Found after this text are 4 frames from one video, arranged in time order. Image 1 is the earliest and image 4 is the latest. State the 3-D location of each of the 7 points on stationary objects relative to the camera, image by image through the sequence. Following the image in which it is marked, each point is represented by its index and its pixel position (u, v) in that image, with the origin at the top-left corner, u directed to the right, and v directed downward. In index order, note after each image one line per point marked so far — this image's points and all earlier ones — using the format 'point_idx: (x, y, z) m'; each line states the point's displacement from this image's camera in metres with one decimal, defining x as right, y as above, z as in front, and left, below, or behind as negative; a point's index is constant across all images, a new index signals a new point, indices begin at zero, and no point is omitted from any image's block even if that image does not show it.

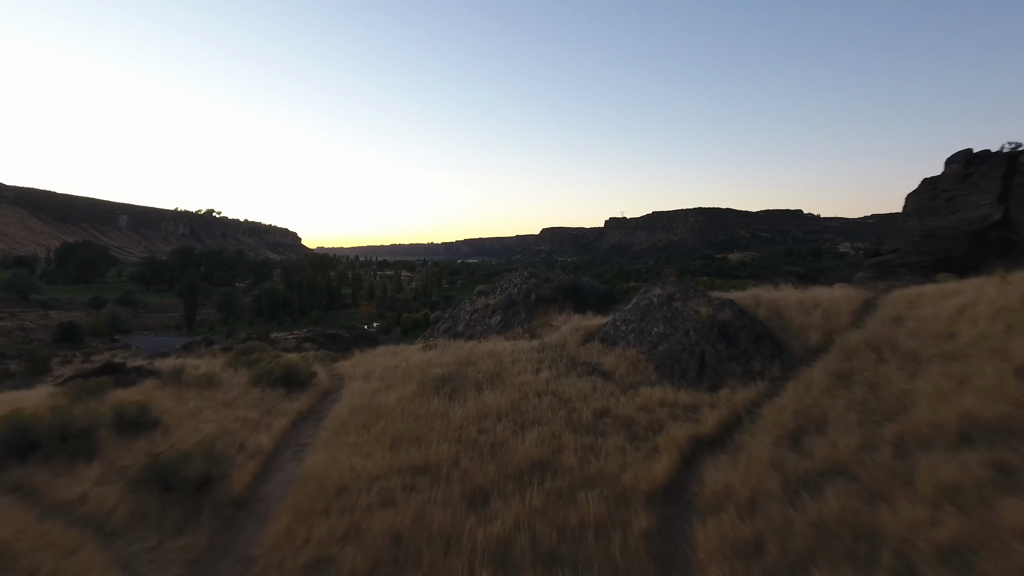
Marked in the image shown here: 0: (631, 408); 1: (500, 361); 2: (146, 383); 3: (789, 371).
0: (+0.8, -0.8, +3.6) m
1: (-0.1, -0.8, +5.5) m
2: (-3.8, -1.0, +5.5) m
3: (+2.0, -0.6, +3.8) m
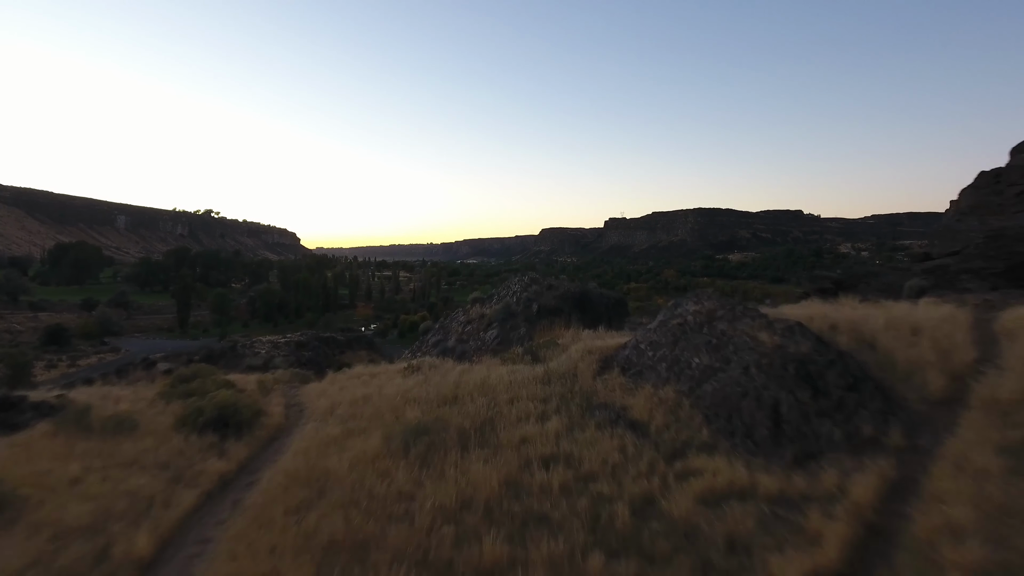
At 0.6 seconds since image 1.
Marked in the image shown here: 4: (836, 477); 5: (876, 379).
0: (+0.8, -1.0, +2.3) m
1: (-0.2, -0.9, +4.3) m
2: (-3.9, -1.1, +4.3) m
3: (+2.0, -0.7, +2.6) m
4: (+1.5, -0.9, +2.4) m
5: (+2.2, -0.5, +3.1) m
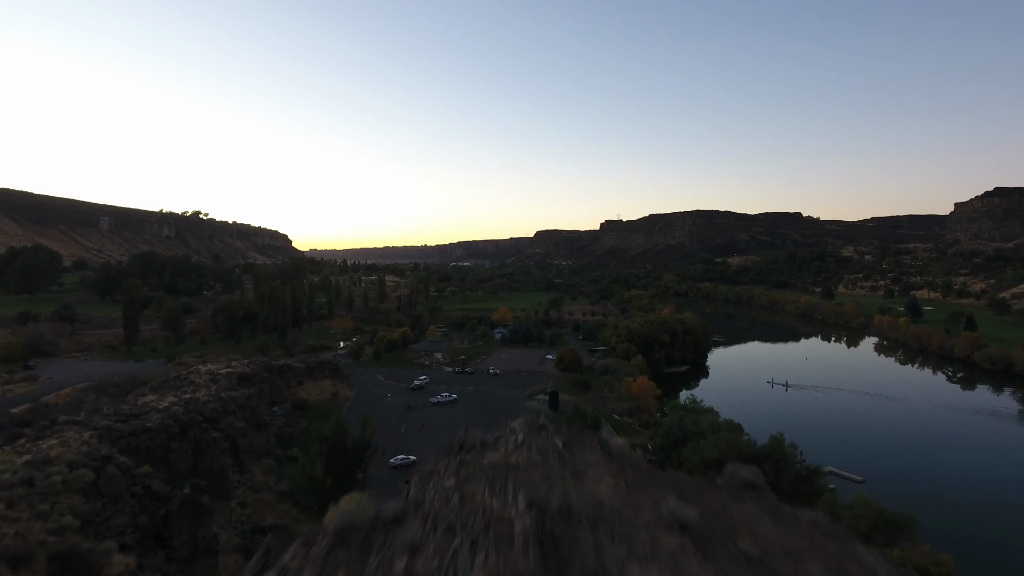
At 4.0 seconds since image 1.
0: (+0.6, -2.1, -5.1) m
1: (-0.3, -2.1, -3.1) m
2: (-4.0, -2.3, -3.2) m
3: (+1.8, -1.9, -4.8) m
4: (+1.3, -2.0, -5.0) m
5: (+2.0, -1.7, -4.2) m
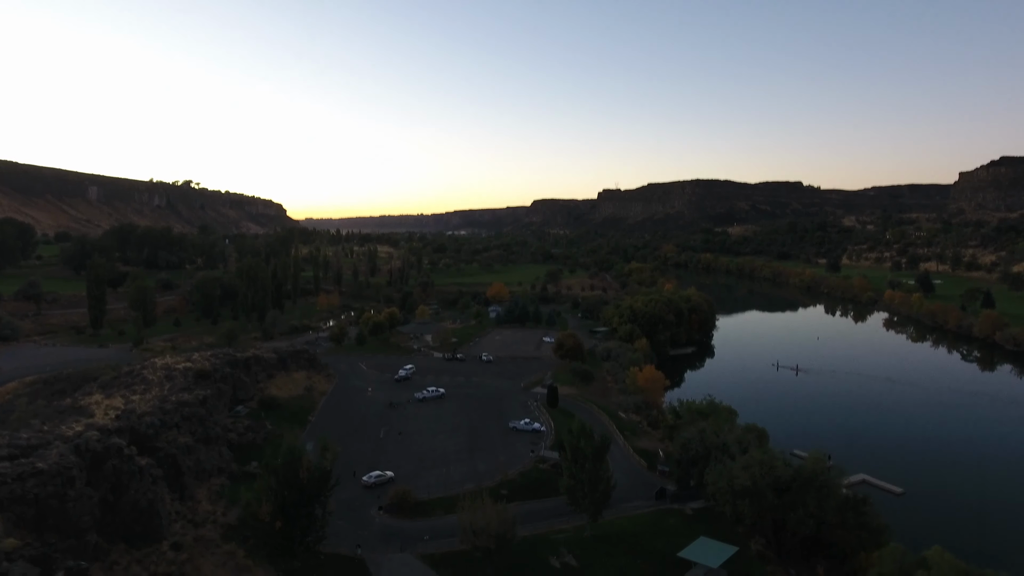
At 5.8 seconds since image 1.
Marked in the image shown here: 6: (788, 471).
0: (+0.5, -3.5, -9.0) m
1: (-0.5, -3.4, -7.0) m
2: (-4.2, -3.6, -7.1) m
3: (+1.7, -3.3, -8.7) m
4: (+1.2, -3.4, -8.9) m
5: (+1.9, -3.1, -8.2) m
6: (+9.8, -6.5, +18.6) m
